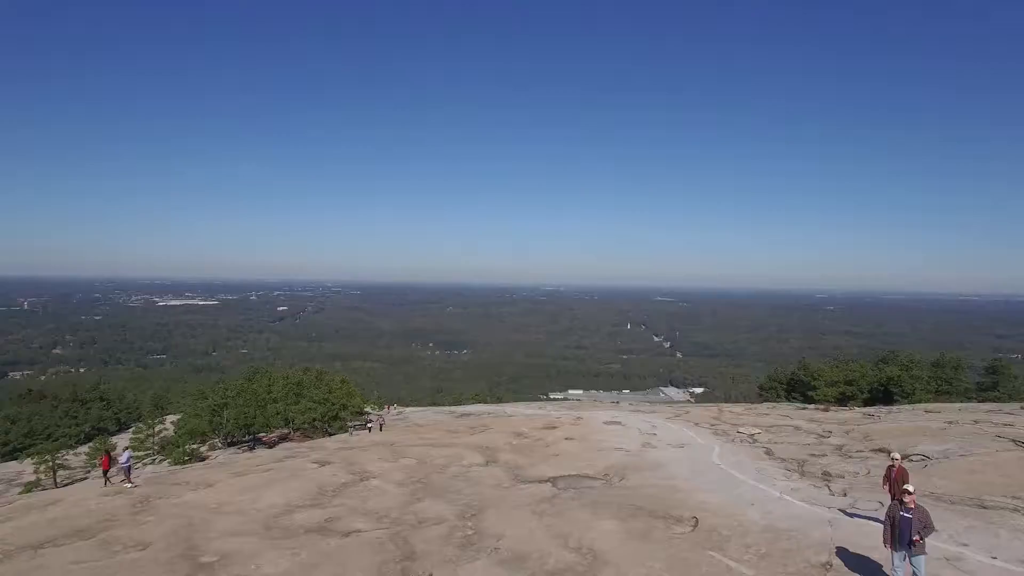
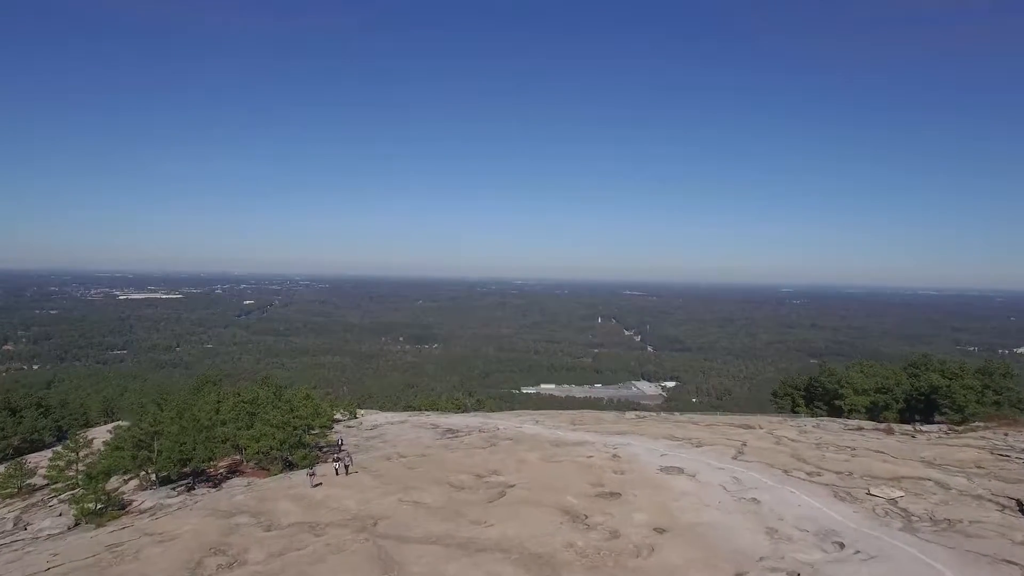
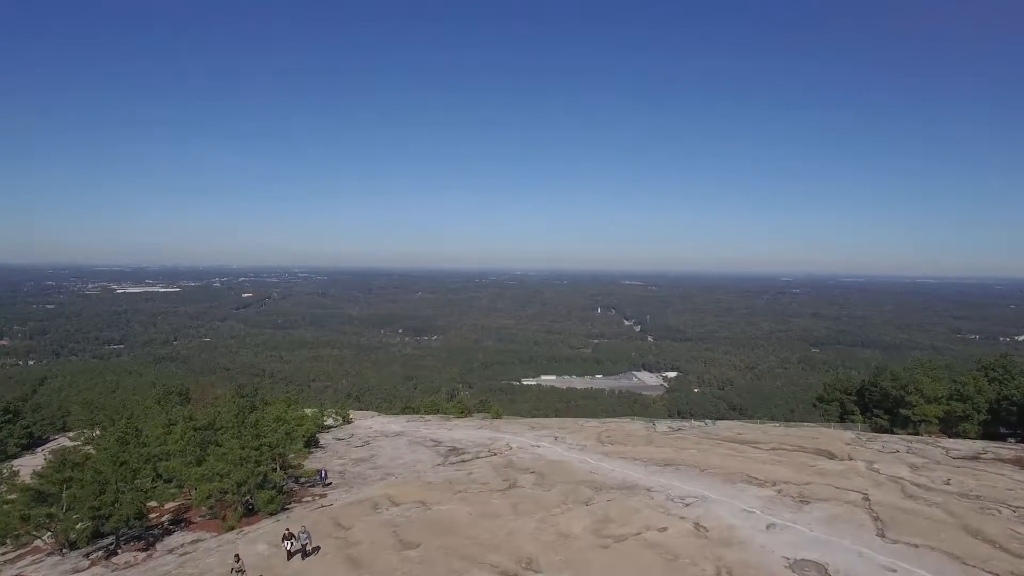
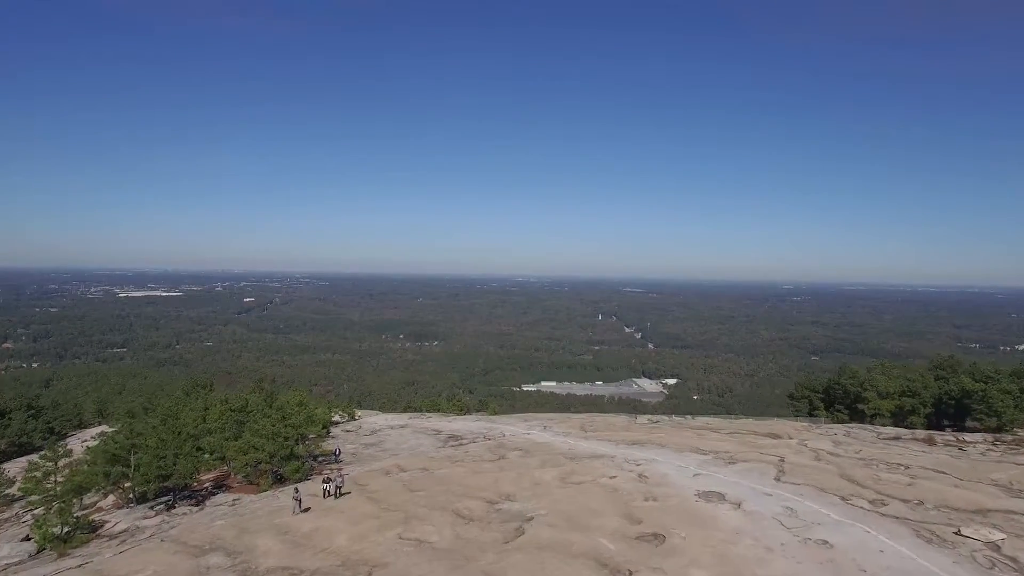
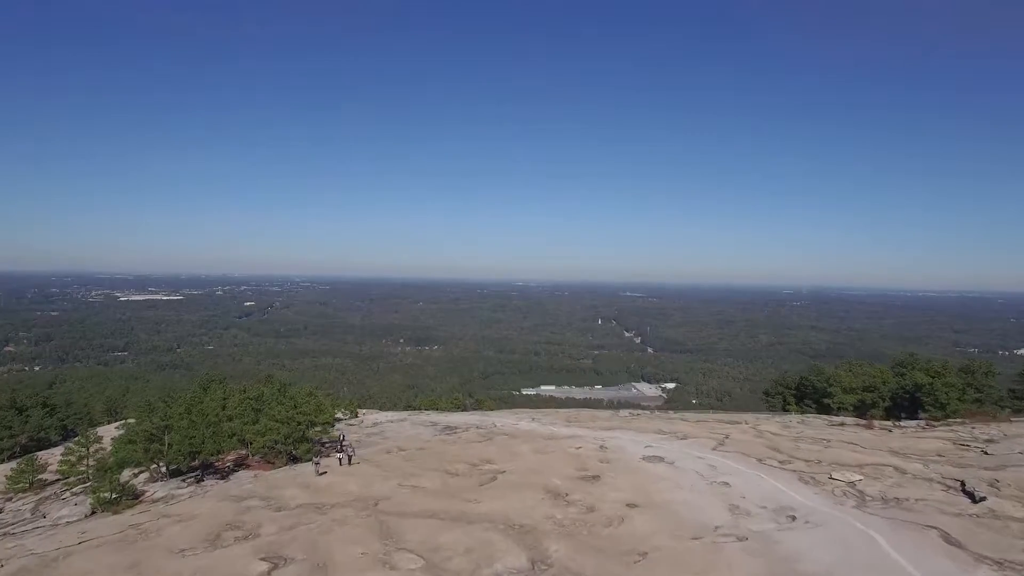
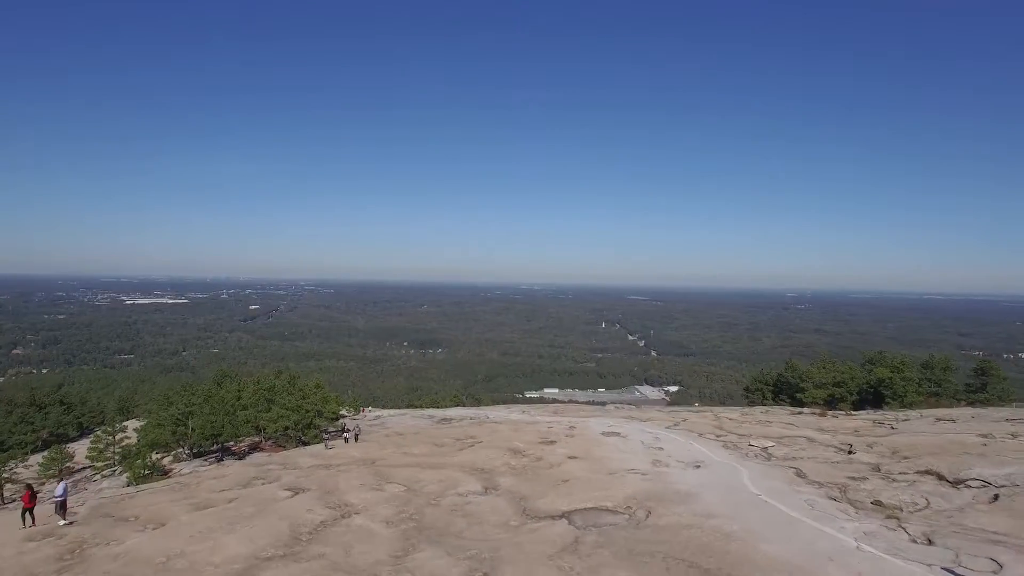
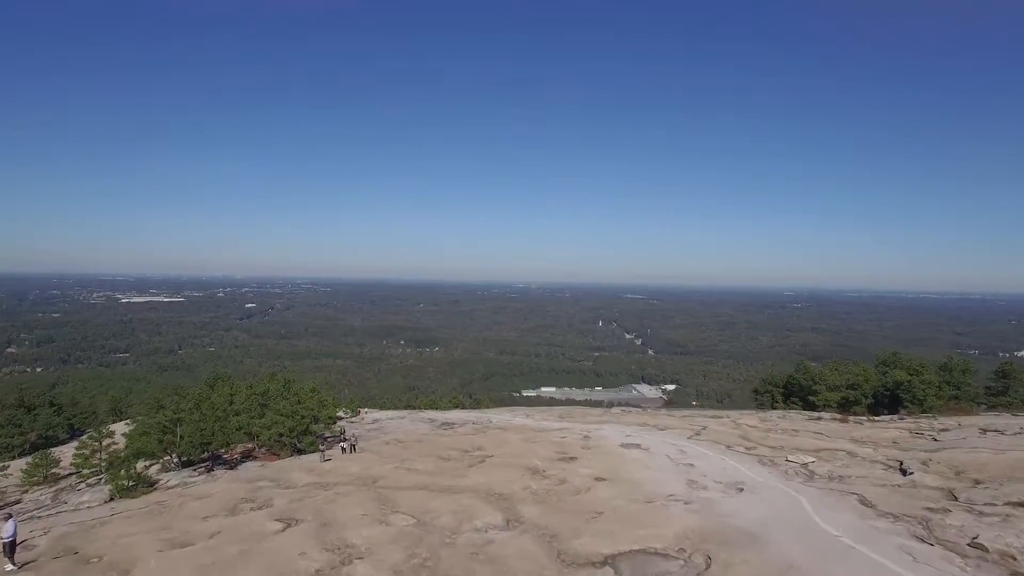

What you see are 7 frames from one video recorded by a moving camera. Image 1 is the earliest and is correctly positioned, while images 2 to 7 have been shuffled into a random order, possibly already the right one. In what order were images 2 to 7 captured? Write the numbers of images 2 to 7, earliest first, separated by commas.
6, 7, 5, 2, 4, 3
